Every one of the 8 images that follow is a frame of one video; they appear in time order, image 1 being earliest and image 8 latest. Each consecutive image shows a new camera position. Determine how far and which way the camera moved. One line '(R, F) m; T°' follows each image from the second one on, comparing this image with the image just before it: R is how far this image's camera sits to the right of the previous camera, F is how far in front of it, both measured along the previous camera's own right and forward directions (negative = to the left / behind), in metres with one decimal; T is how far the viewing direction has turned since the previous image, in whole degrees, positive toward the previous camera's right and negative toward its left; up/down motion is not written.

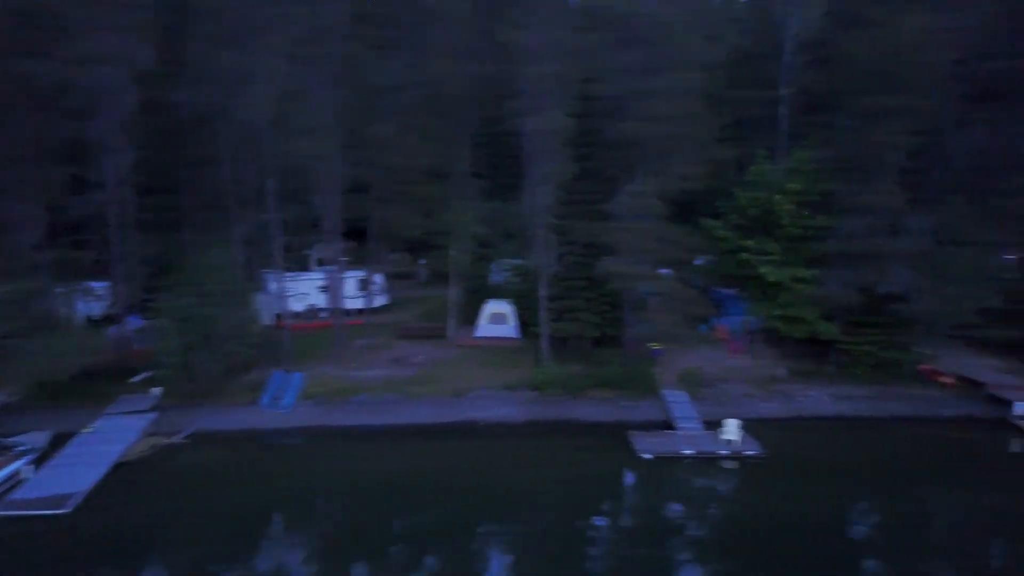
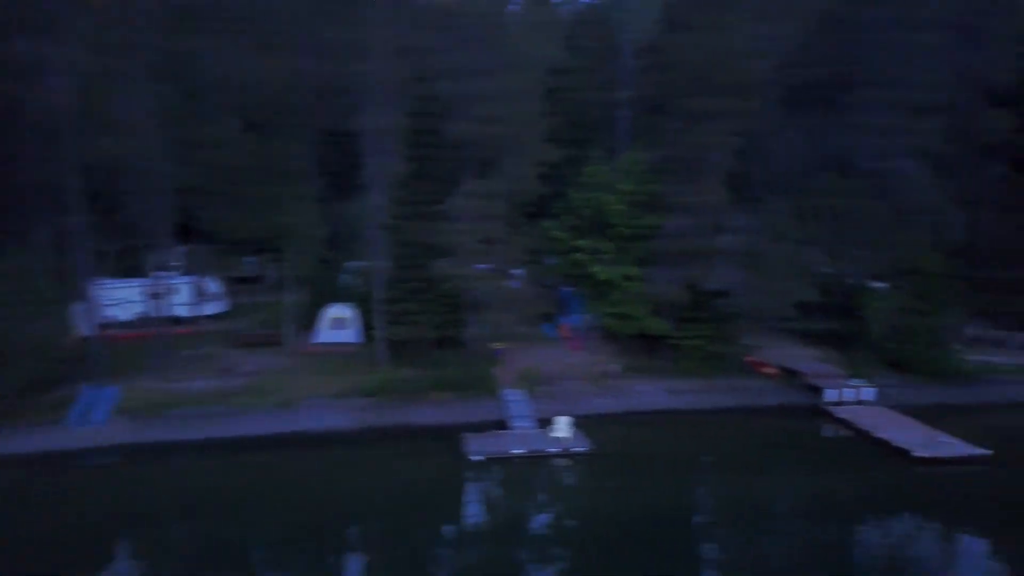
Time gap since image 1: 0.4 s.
(+2.3, -0.1) m; +5°
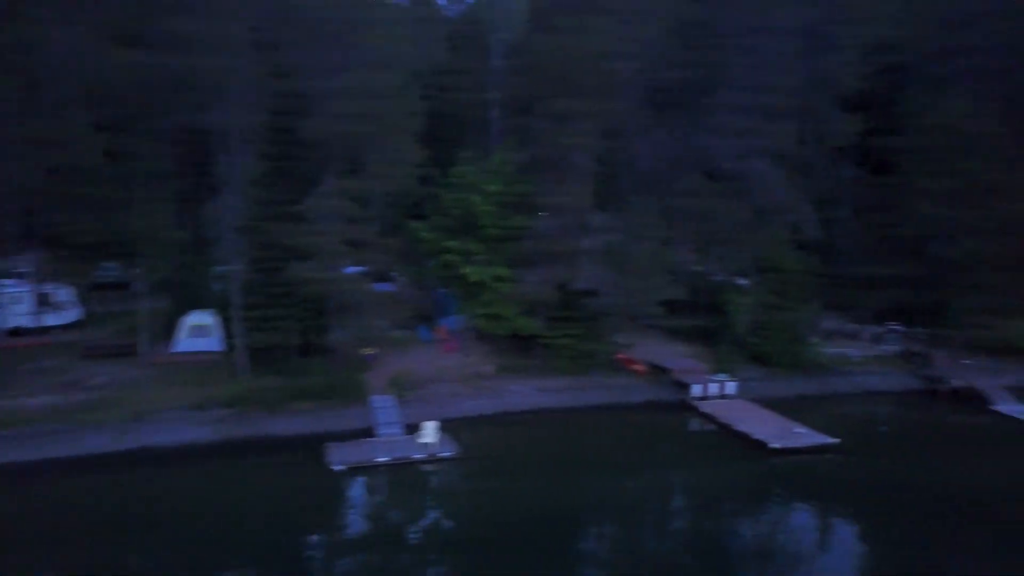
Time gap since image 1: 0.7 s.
(+0.5, +0.2) m; +7°
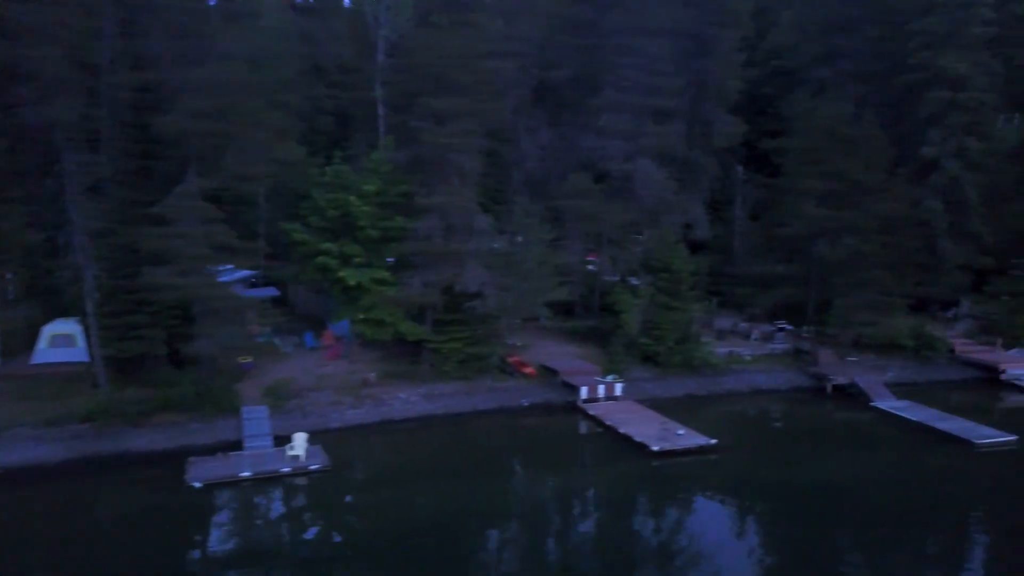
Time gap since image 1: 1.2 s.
(+1.0, +0.5) m; +5°
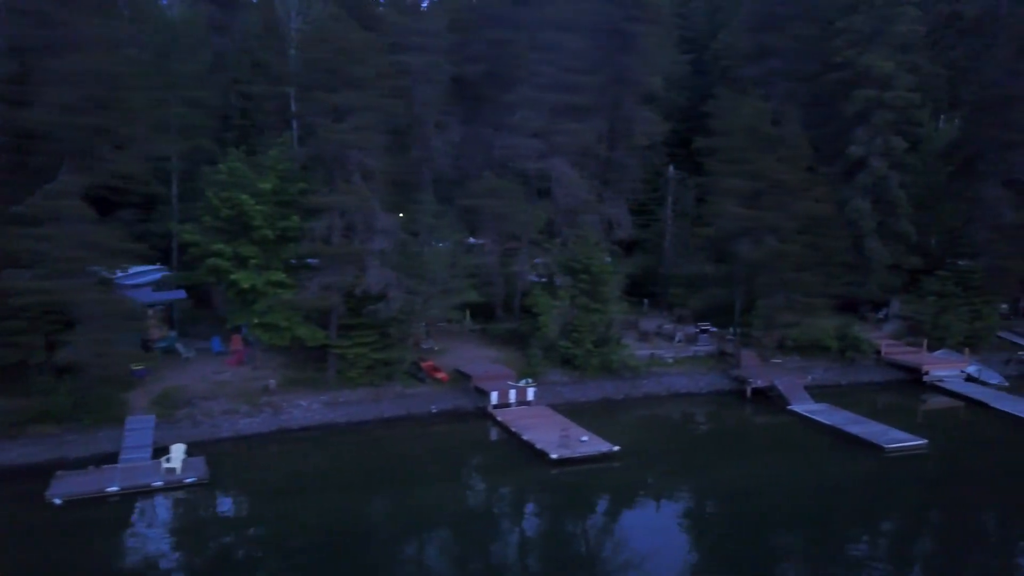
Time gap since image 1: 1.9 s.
(+1.6, +0.7) m; +2°
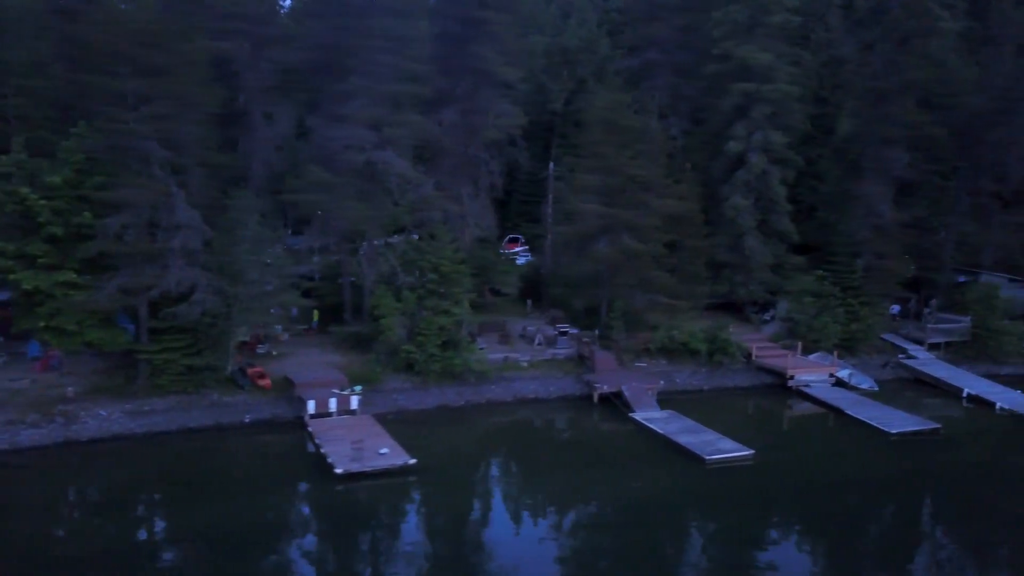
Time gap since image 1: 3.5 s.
(+3.9, +1.3) m; +1°
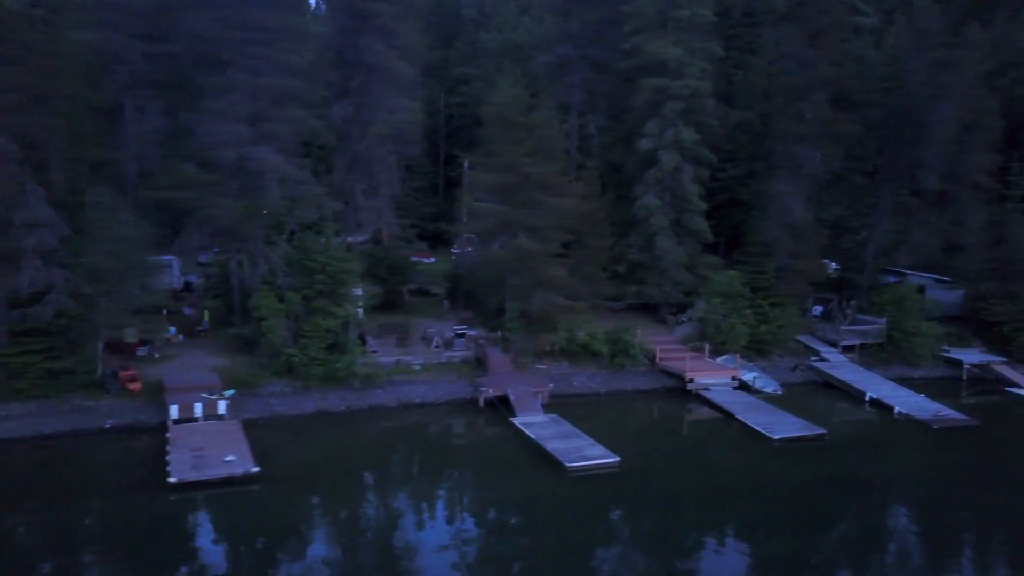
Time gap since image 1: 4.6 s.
(+2.8, +0.7) m; 0°
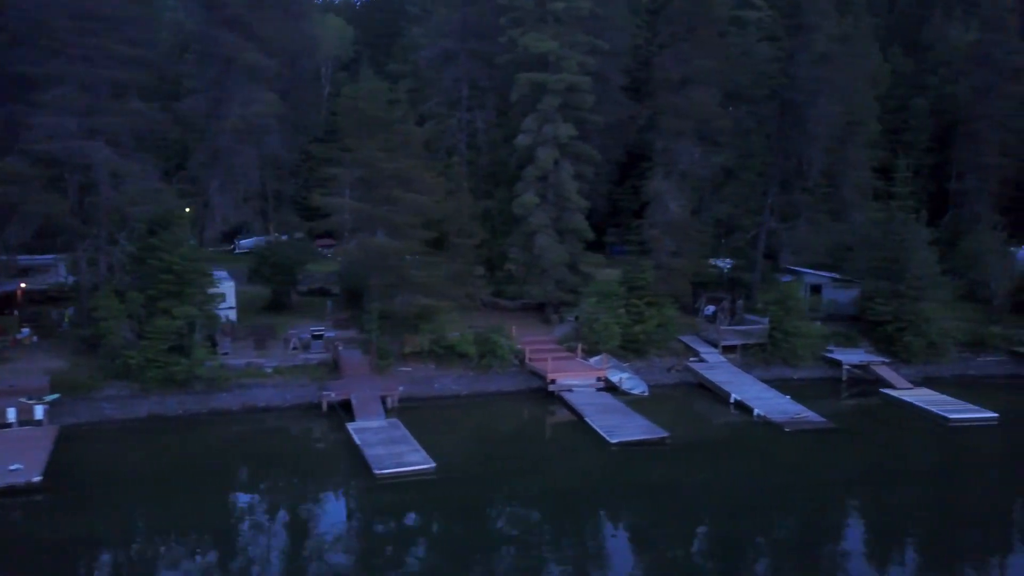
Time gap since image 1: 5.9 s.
(+3.4, +0.7) m; +1°
